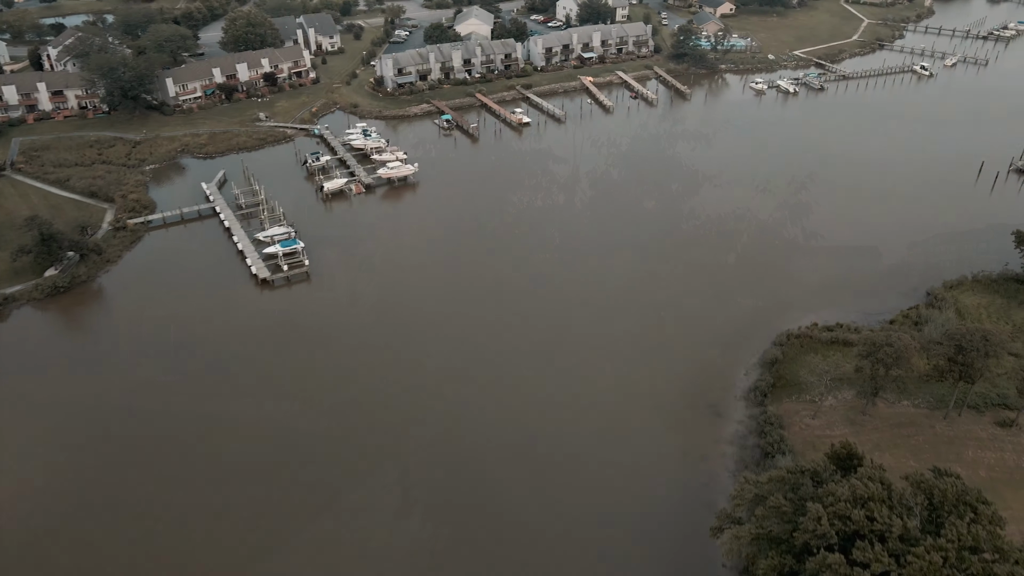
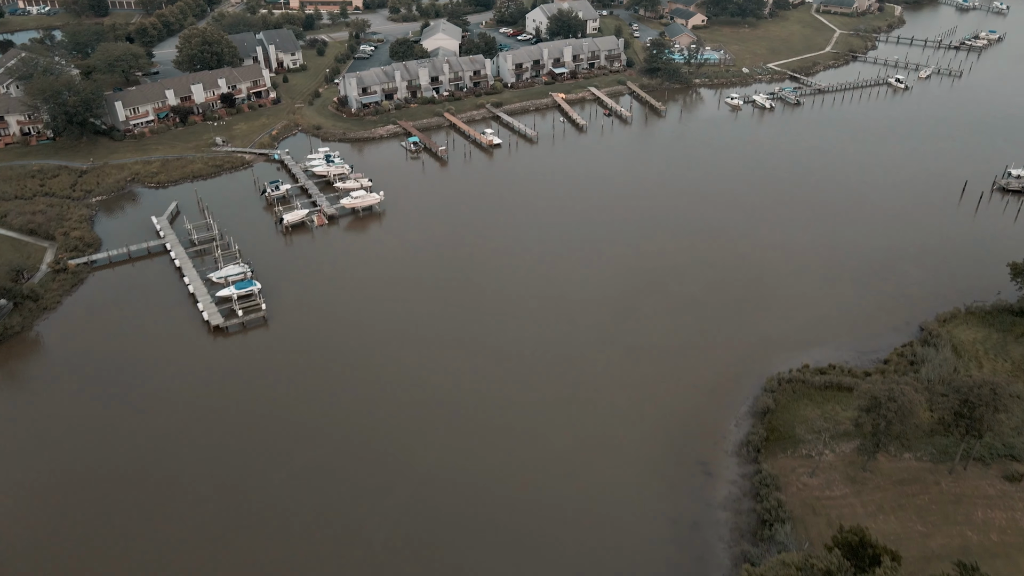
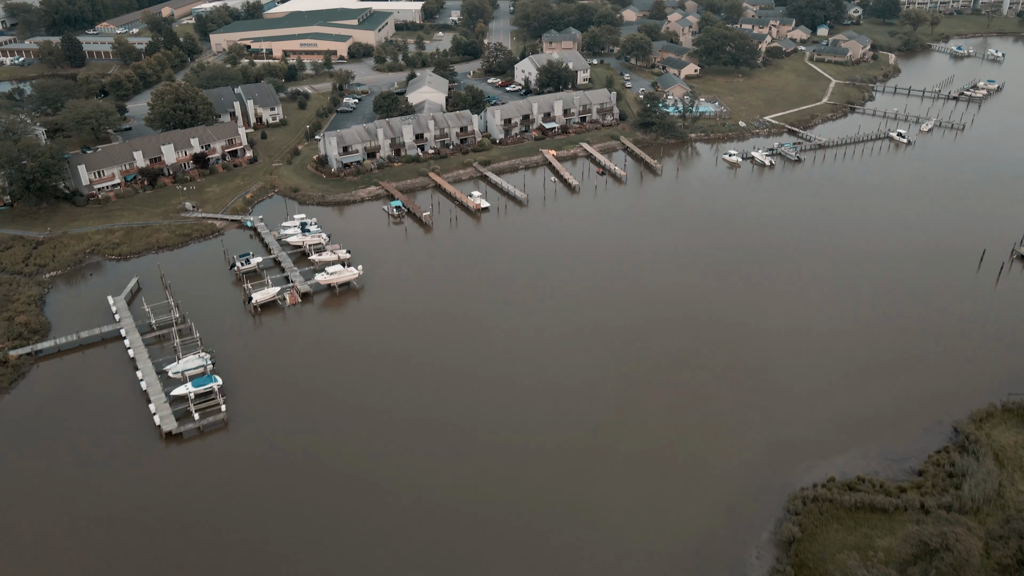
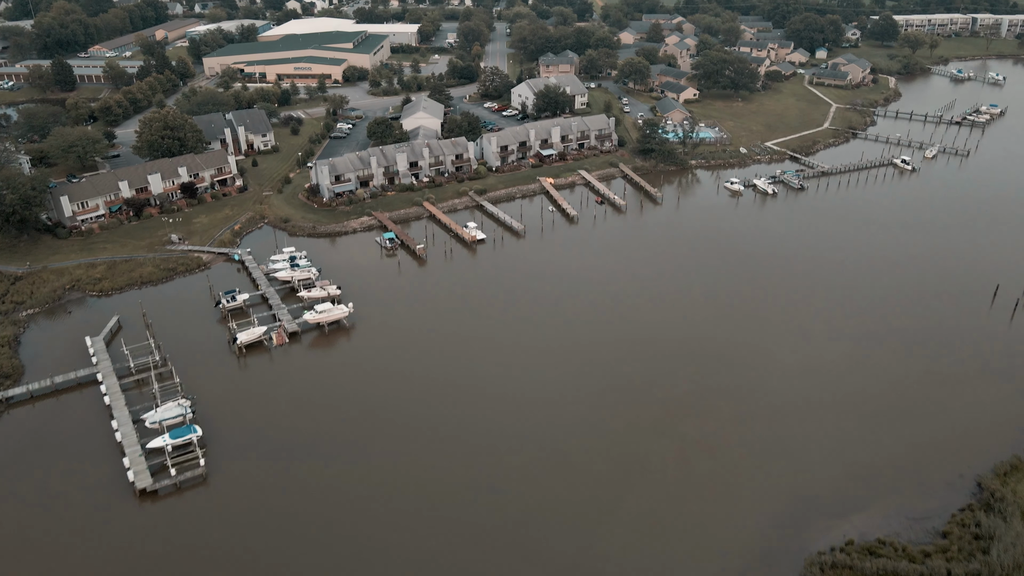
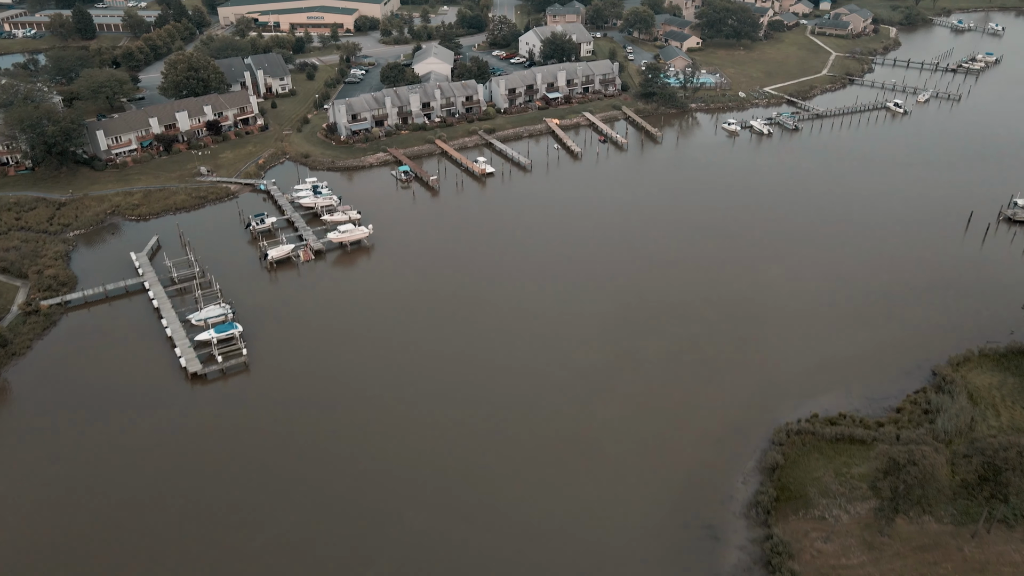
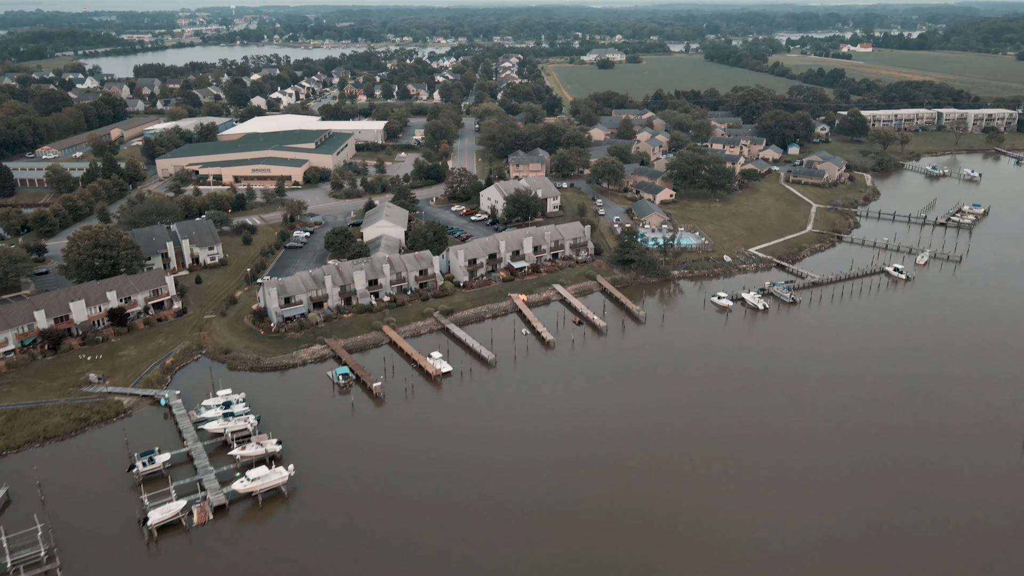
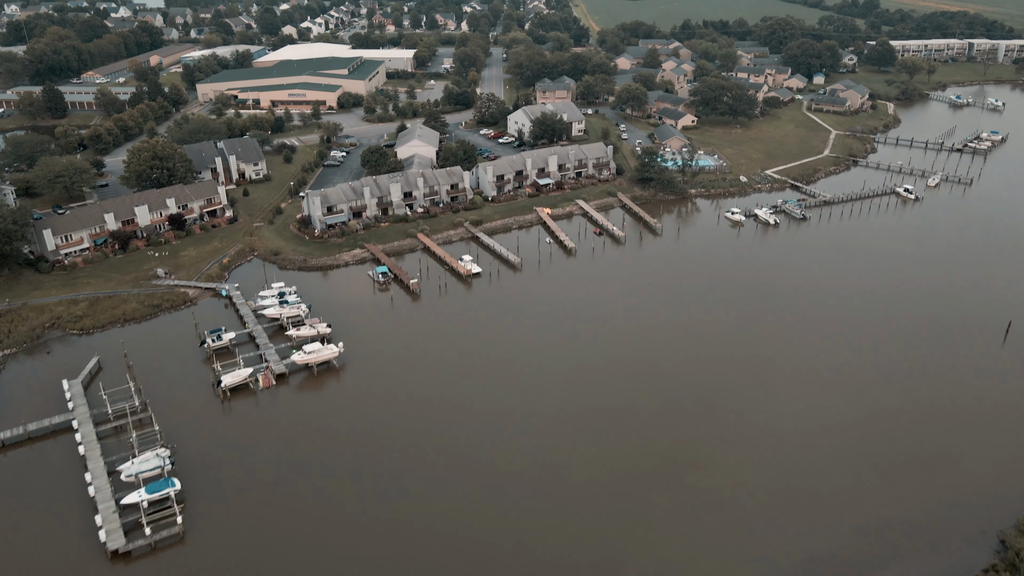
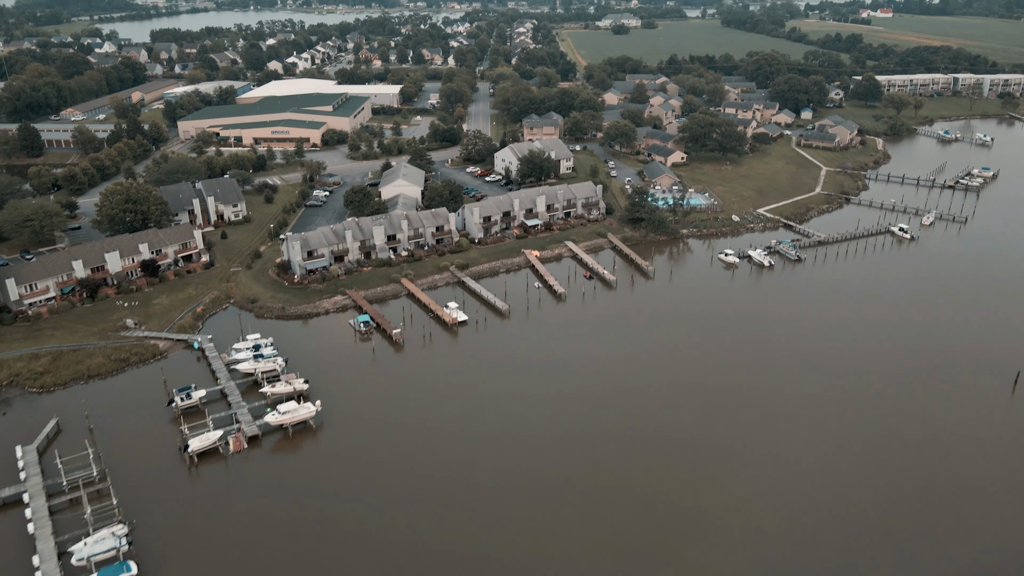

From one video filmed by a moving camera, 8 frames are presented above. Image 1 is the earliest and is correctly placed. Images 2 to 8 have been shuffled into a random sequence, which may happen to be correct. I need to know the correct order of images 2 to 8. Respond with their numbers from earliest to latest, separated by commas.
2, 5, 3, 4, 7, 8, 6
